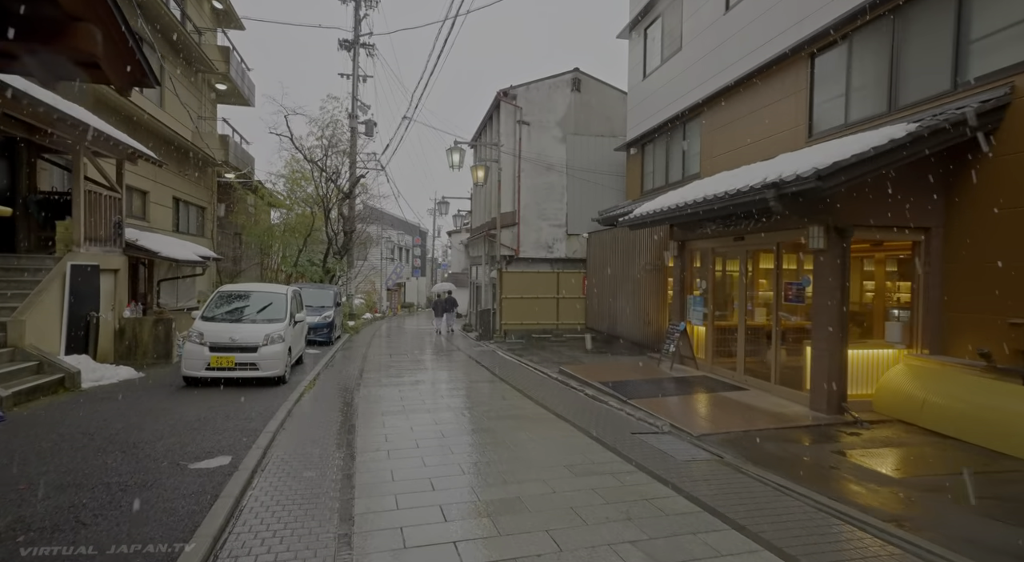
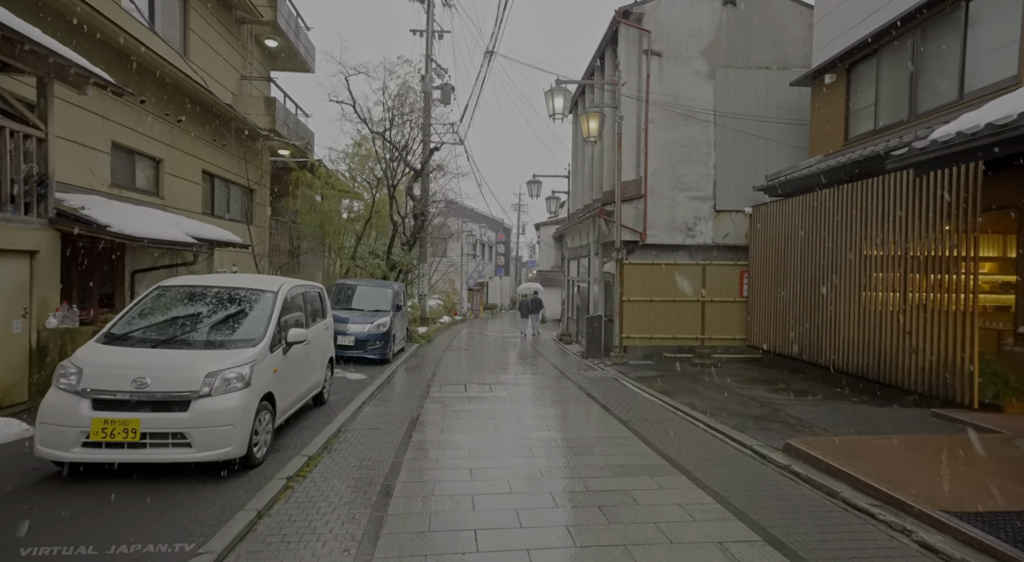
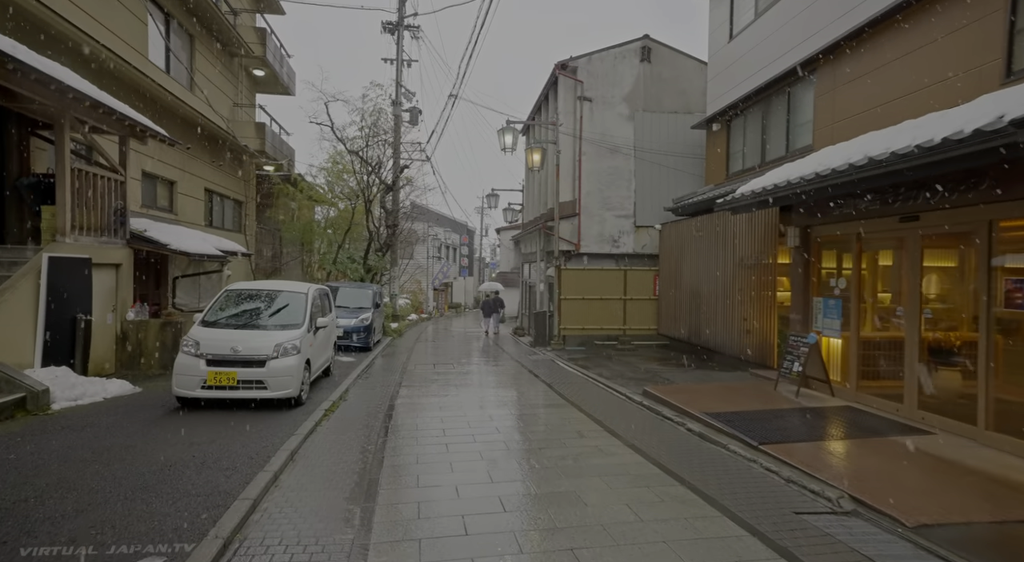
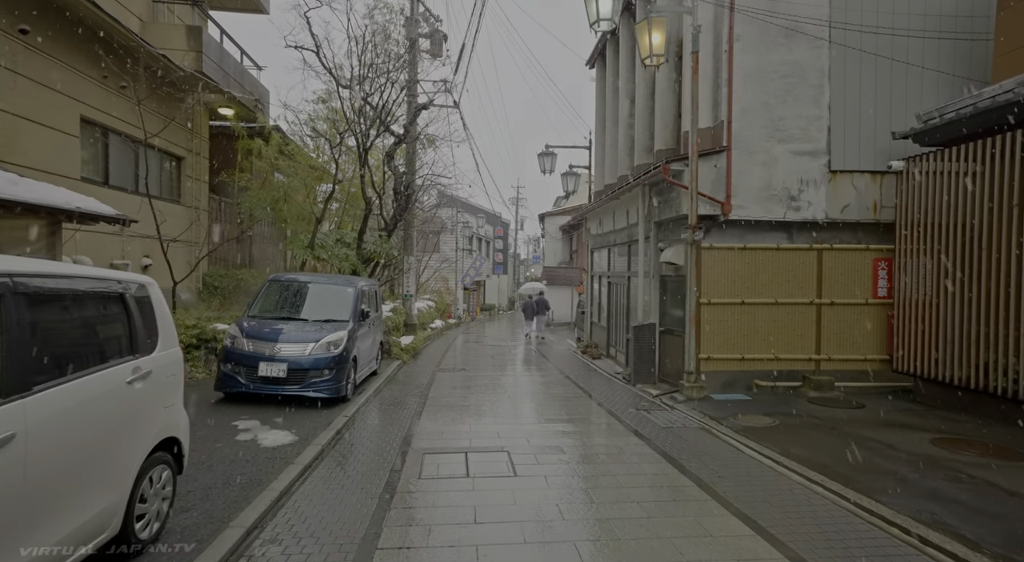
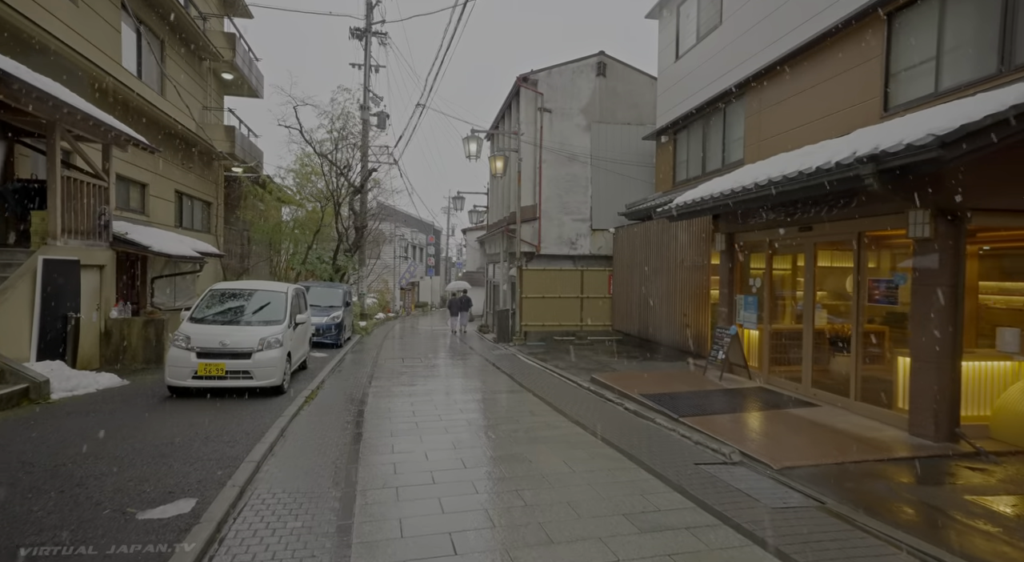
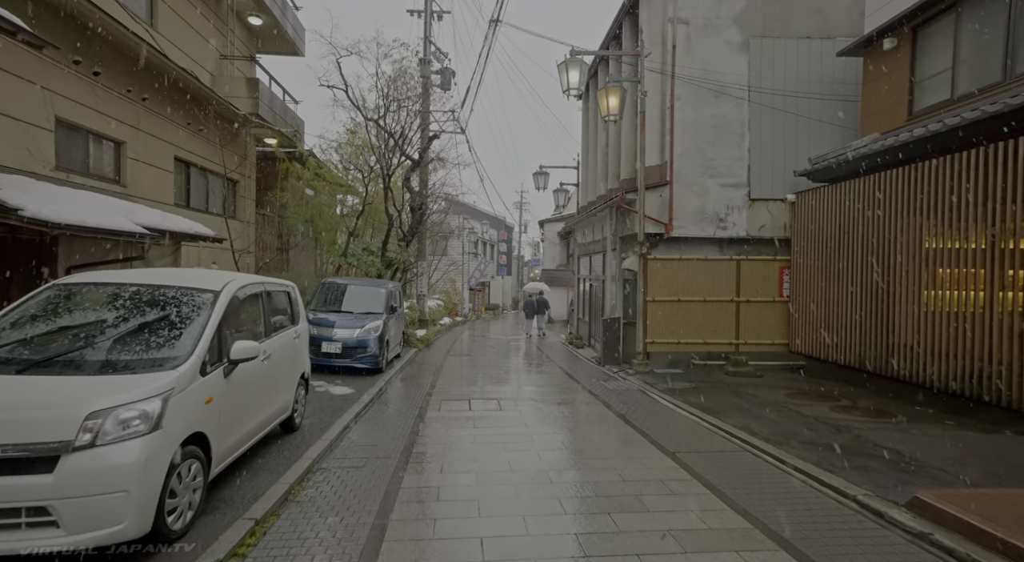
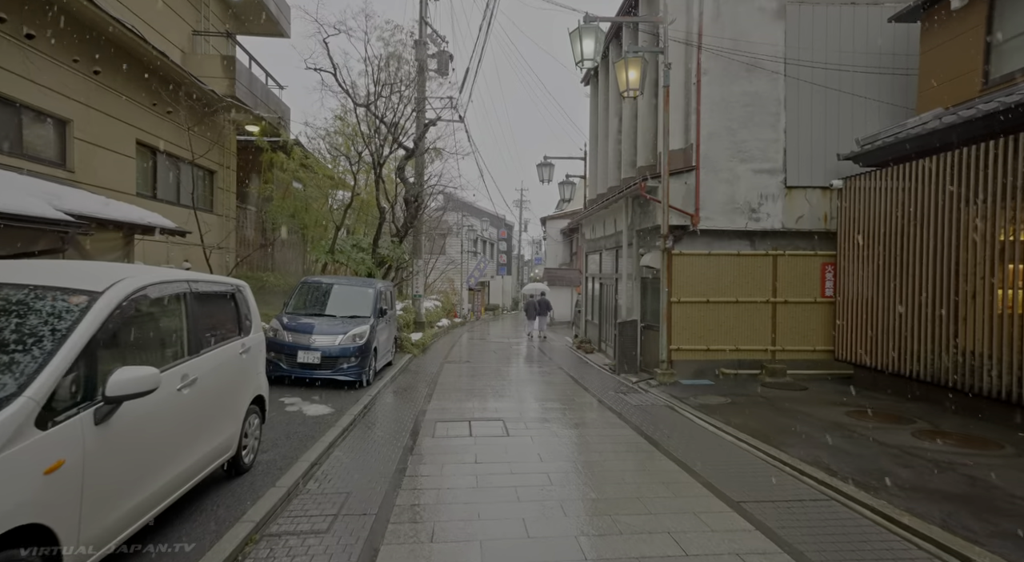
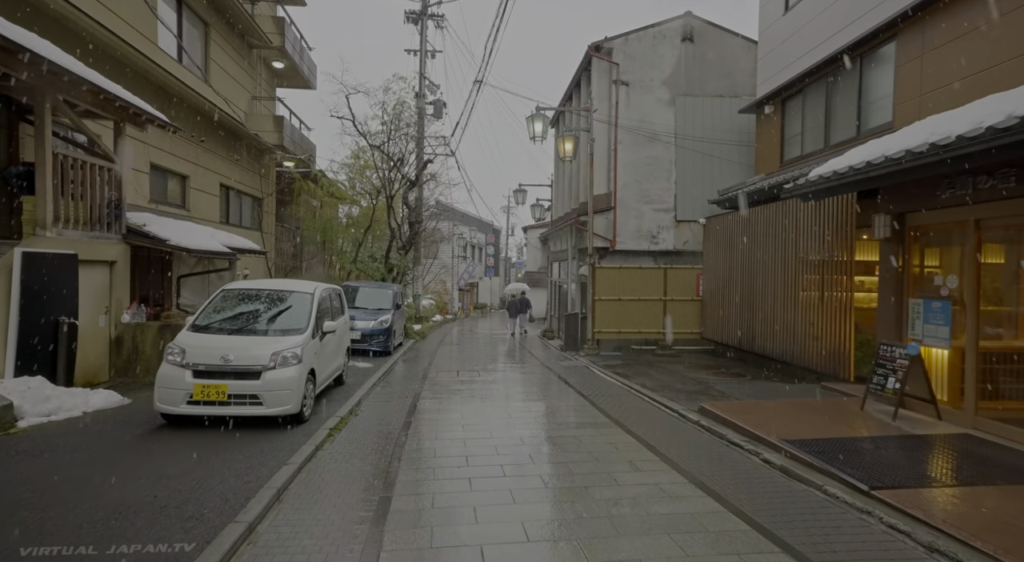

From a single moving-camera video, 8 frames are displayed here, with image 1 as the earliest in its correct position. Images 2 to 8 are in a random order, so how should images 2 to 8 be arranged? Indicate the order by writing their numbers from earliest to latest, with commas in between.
5, 3, 8, 2, 6, 7, 4
